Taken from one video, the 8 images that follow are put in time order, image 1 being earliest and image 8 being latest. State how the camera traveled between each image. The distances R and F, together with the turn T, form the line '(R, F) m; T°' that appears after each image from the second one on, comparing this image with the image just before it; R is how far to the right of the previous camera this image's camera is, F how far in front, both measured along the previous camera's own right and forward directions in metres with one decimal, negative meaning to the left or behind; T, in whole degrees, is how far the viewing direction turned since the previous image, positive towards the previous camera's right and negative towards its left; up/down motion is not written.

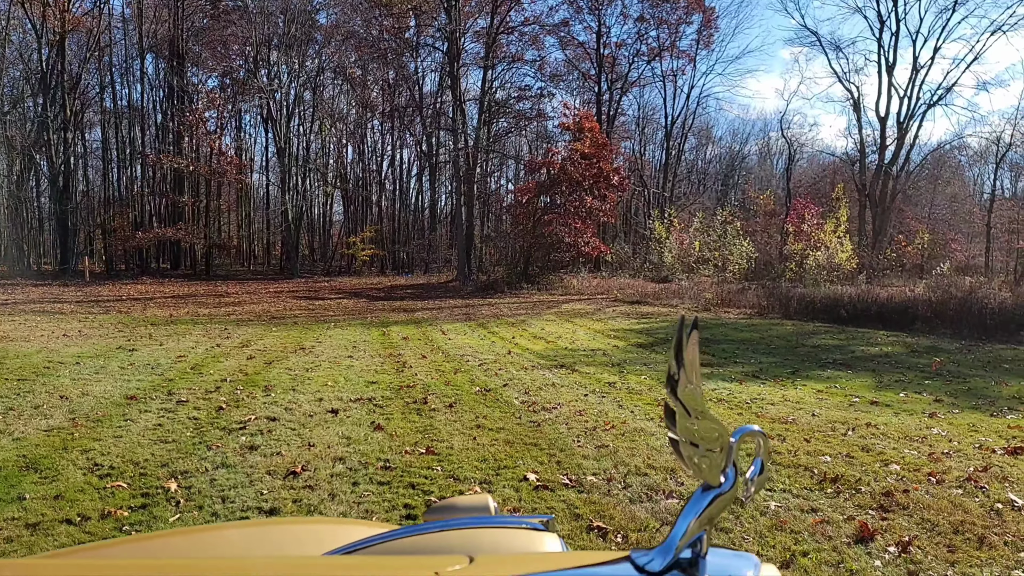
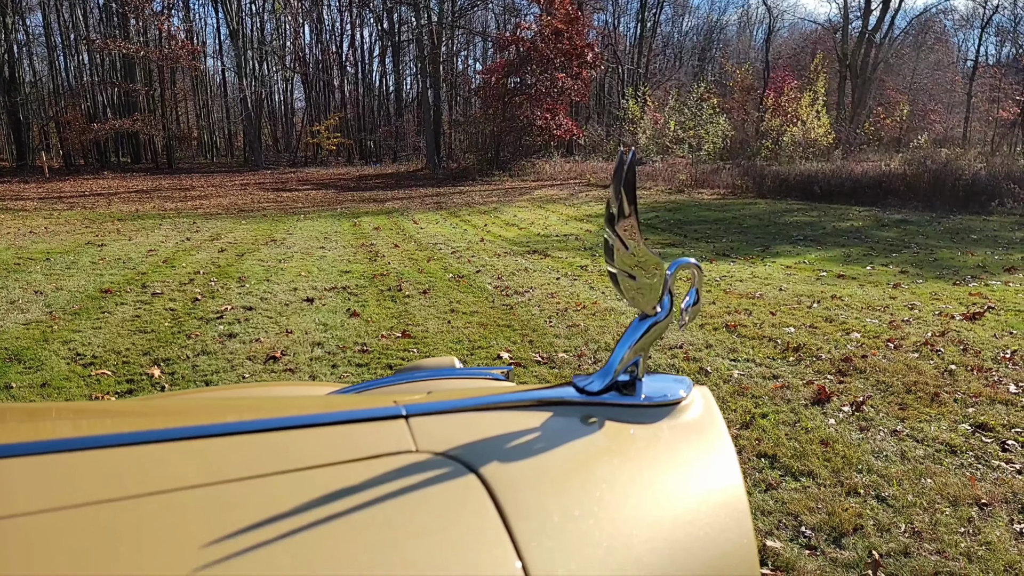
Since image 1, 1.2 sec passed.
(0.0, 0.0) m; +2°
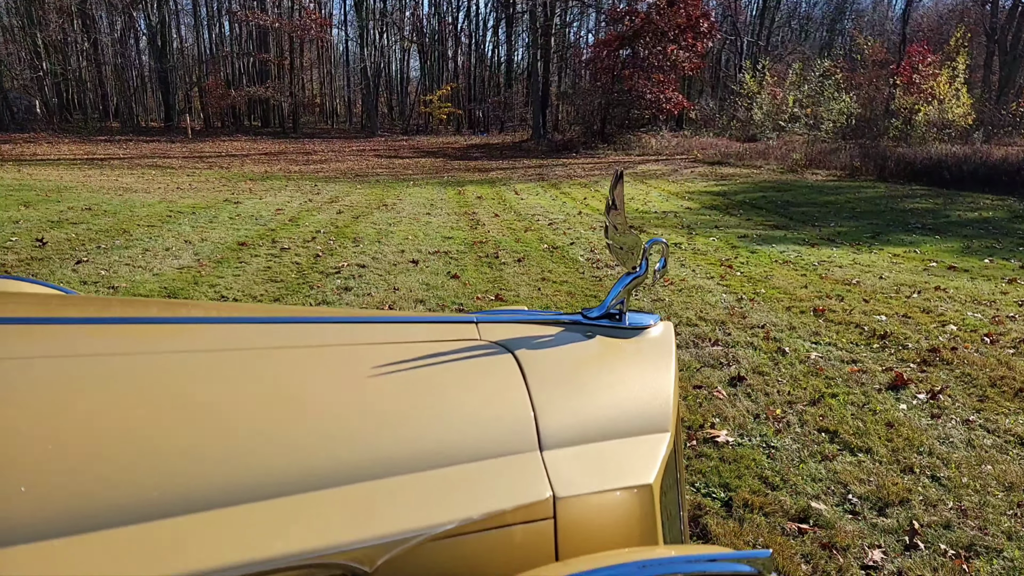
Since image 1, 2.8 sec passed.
(+0.1, -0.4) m; -8°
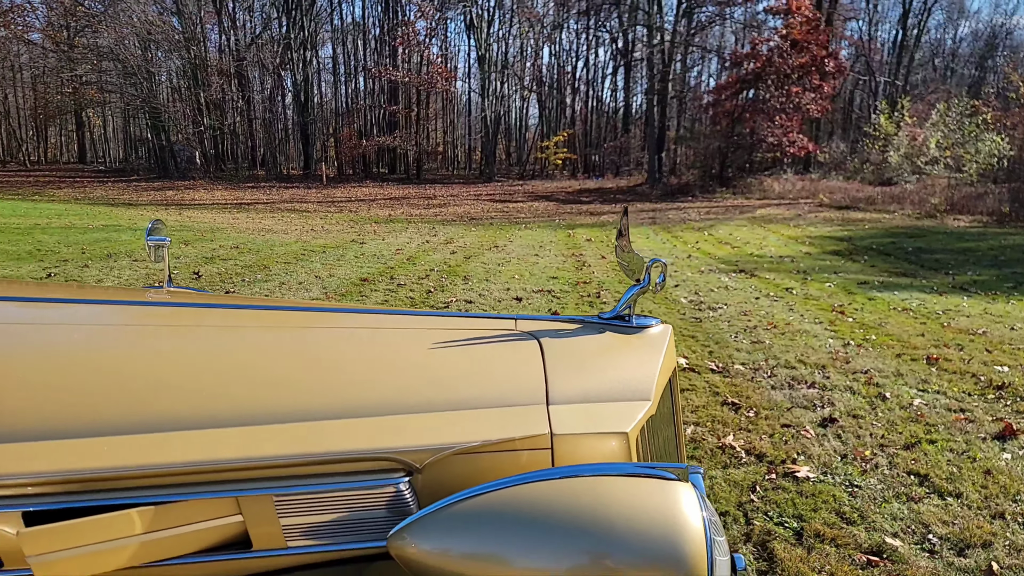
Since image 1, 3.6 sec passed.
(+0.2, -0.3) m; -10°
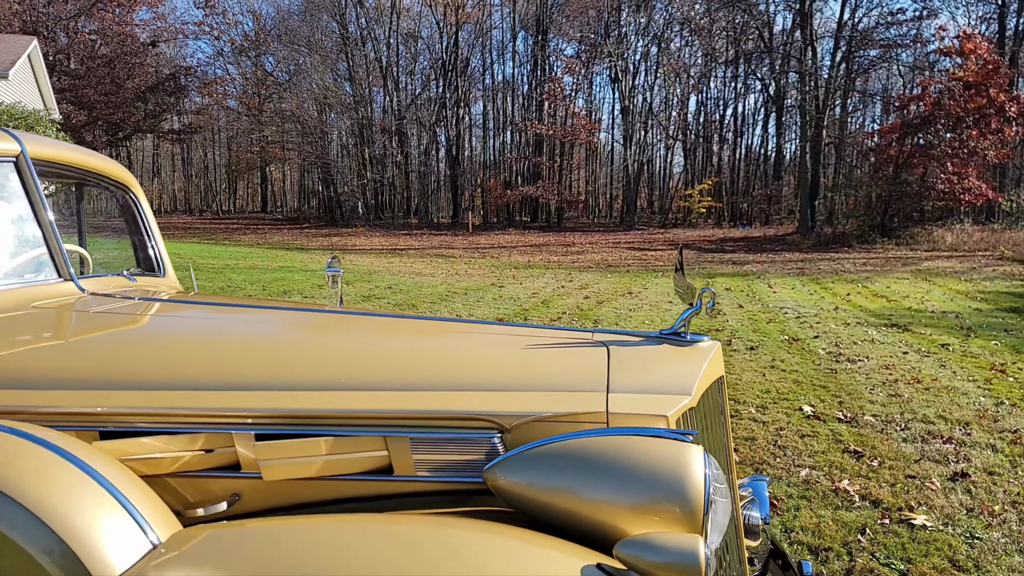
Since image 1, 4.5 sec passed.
(+0.1, -0.4) m; -12°
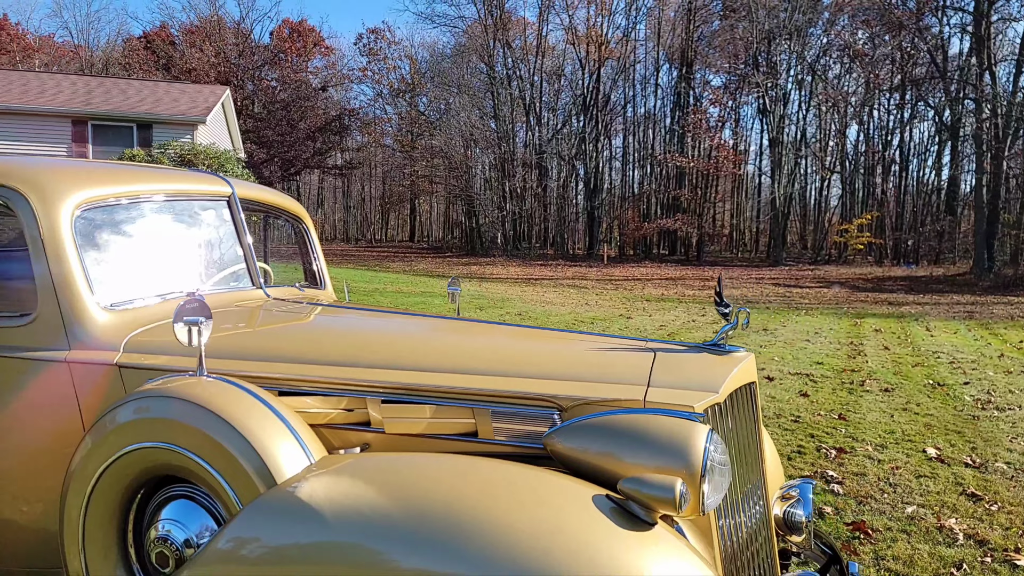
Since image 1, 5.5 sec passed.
(+0.2, -0.4) m; -11°
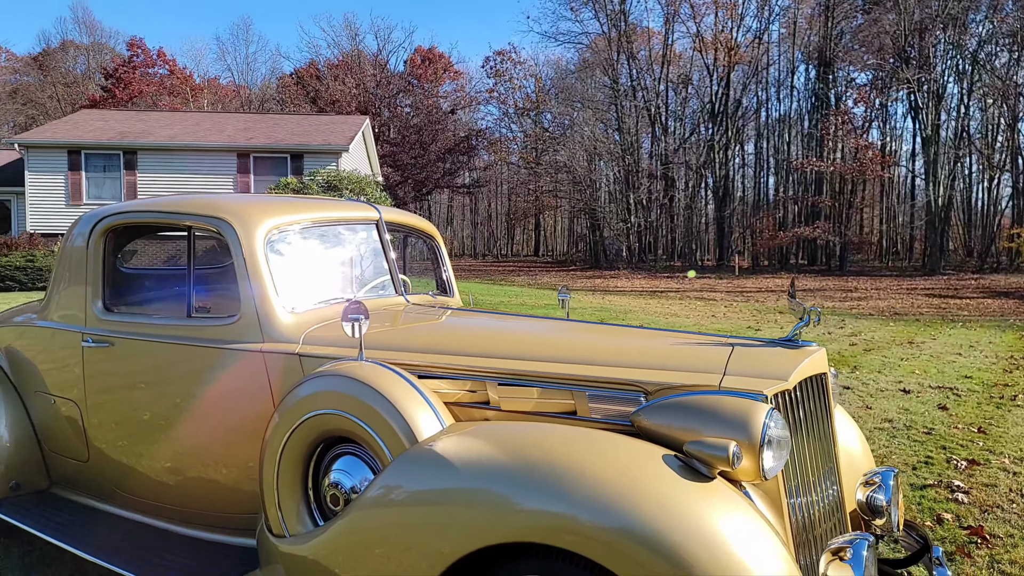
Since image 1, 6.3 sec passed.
(+0.1, -0.4) m; -11°
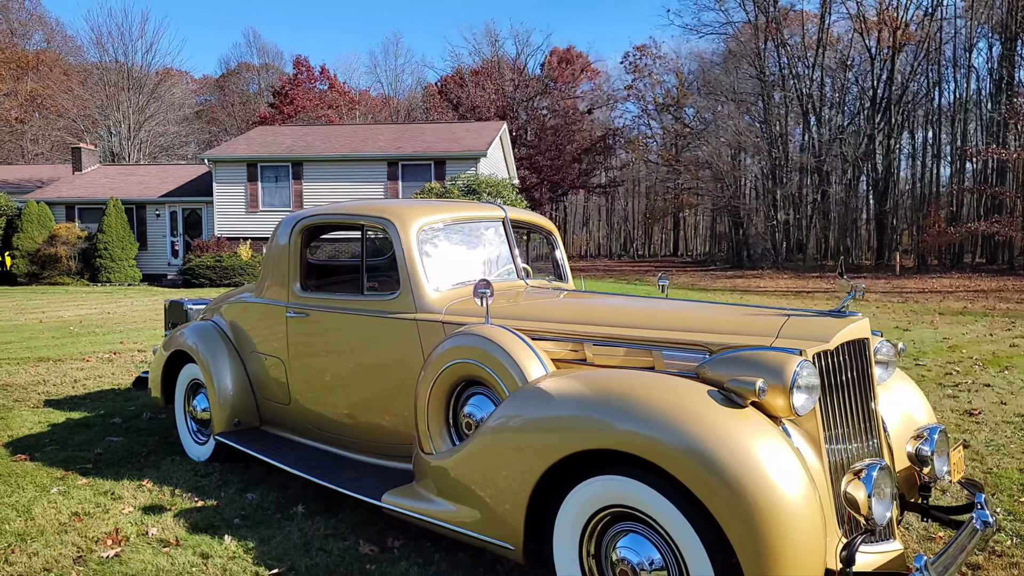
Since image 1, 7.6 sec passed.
(+0.2, -0.6) m; -11°
